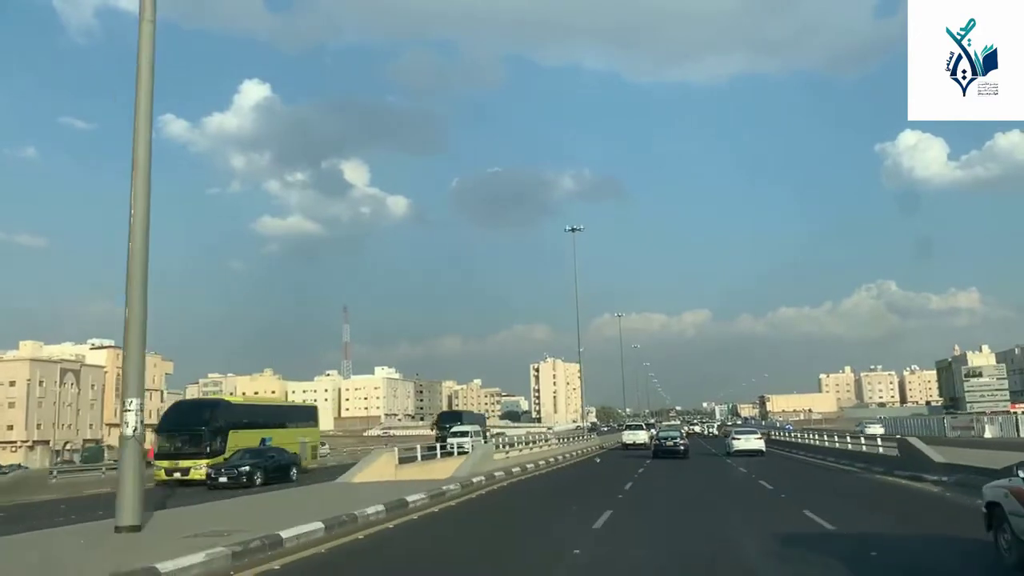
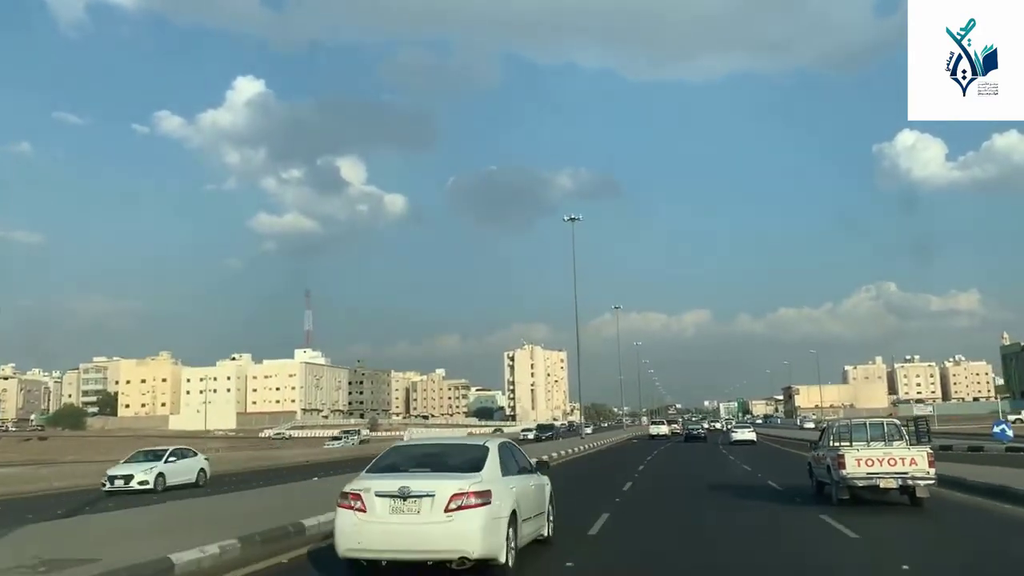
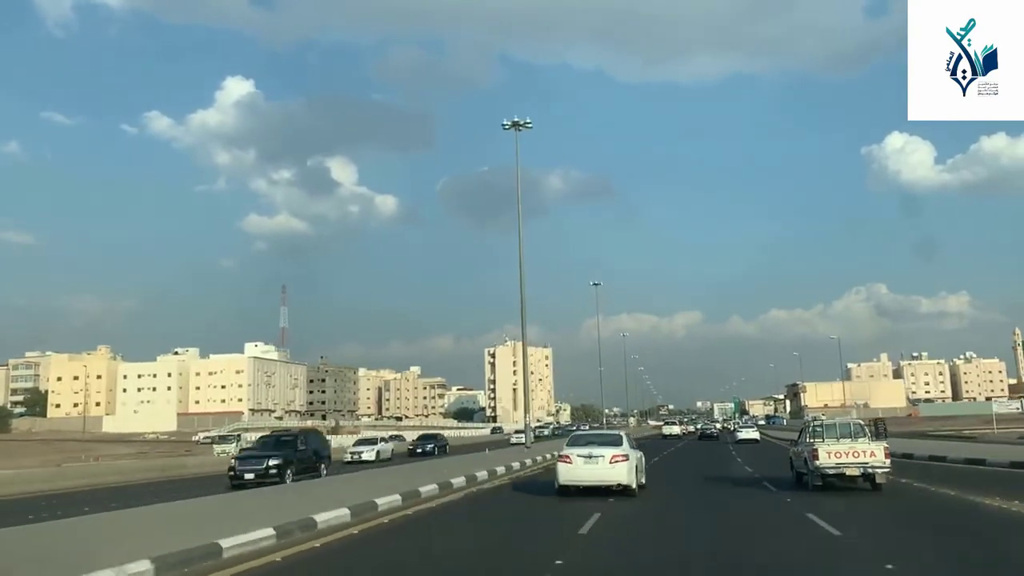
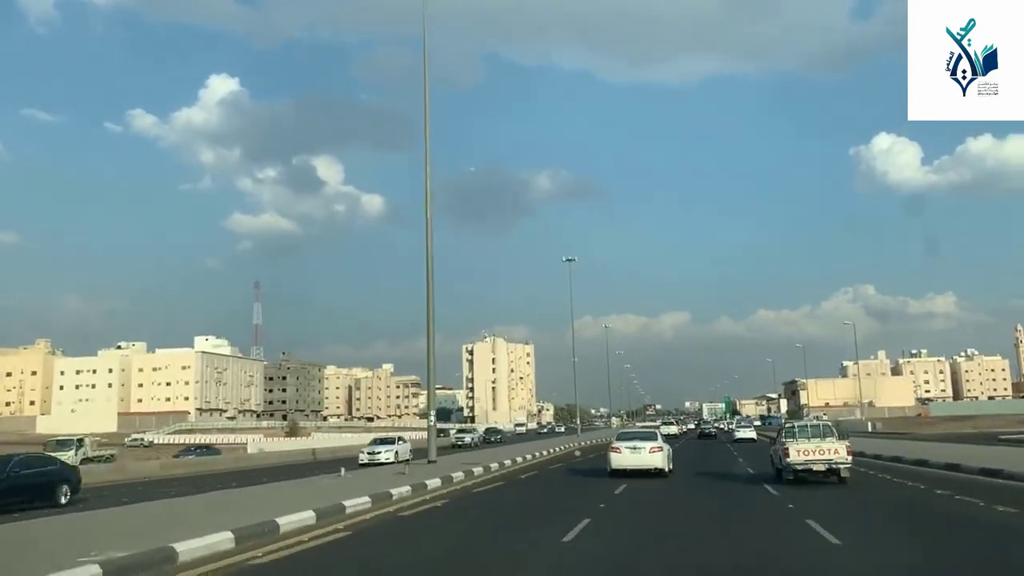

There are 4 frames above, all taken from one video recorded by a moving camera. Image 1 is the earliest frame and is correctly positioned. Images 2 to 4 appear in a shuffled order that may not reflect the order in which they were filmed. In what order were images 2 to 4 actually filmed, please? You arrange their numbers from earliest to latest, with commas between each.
2, 3, 4
